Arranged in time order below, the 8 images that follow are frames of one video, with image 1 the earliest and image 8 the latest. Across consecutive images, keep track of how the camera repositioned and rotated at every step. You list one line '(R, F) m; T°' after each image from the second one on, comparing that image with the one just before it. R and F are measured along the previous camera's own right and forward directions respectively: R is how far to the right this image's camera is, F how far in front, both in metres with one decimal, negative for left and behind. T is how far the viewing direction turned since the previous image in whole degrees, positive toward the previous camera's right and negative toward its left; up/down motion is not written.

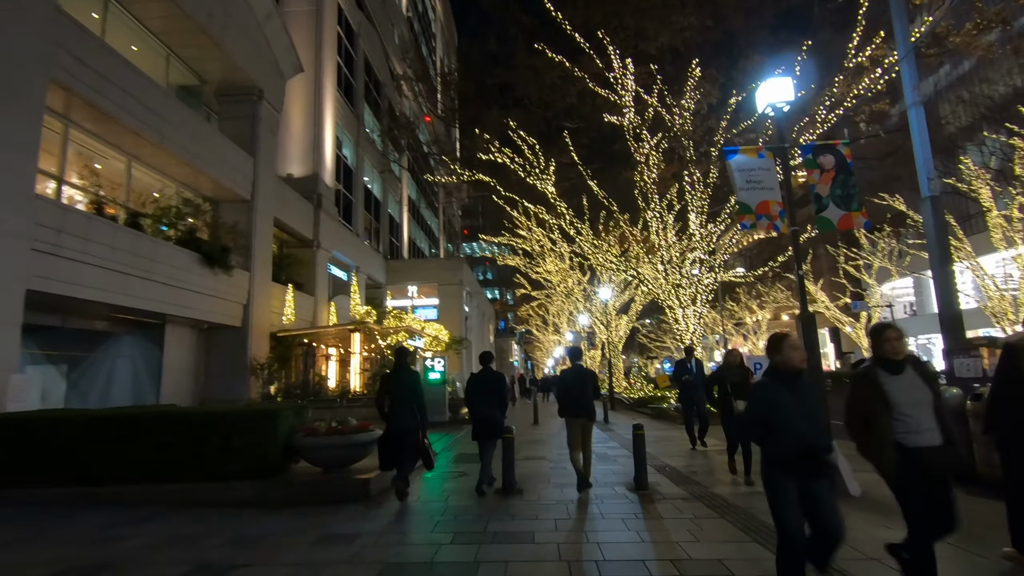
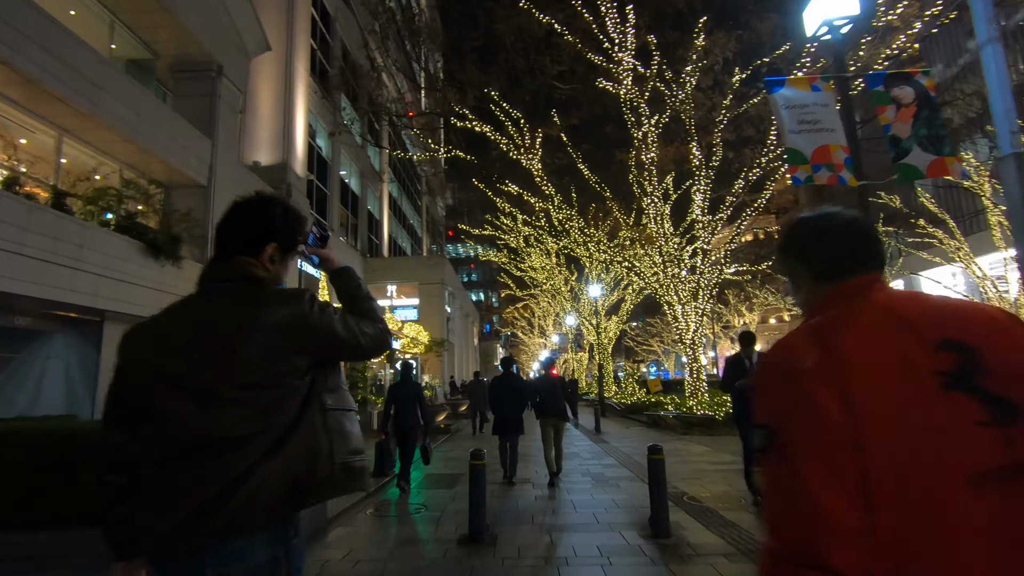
(+0.1, +1.6) m; +1°
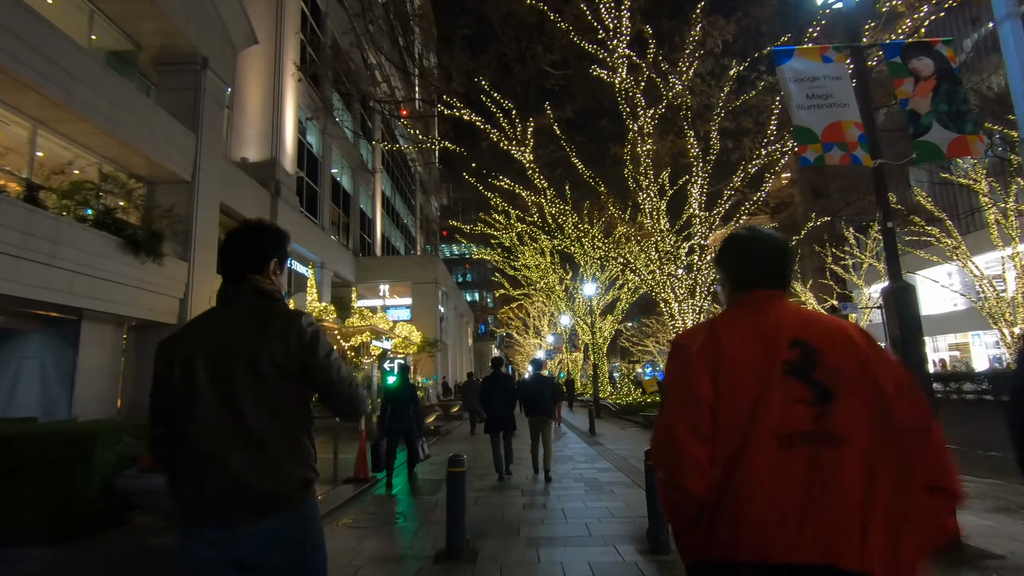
(+0.1, +0.4) m; 0°
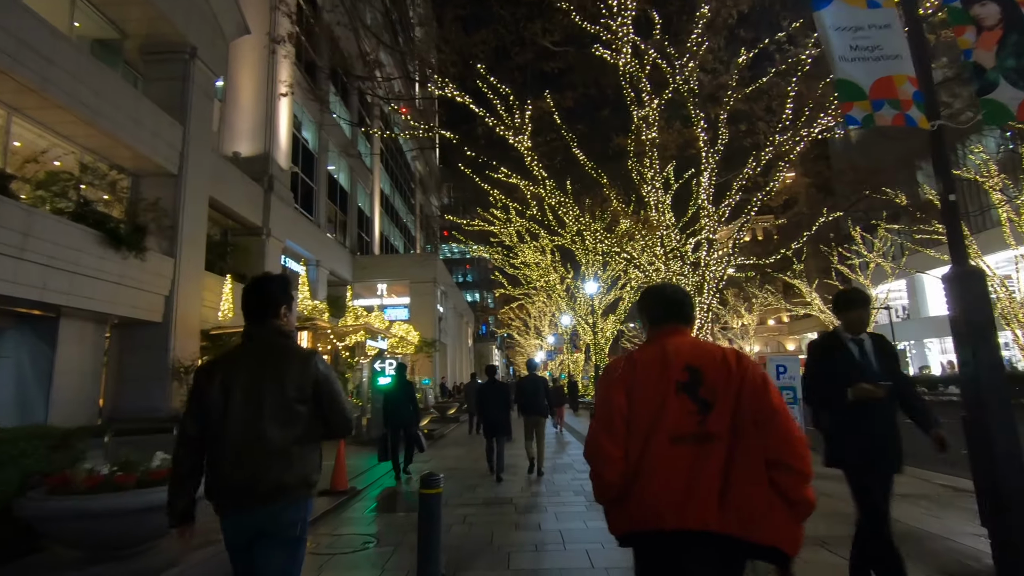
(+0.1, +0.6) m; 0°
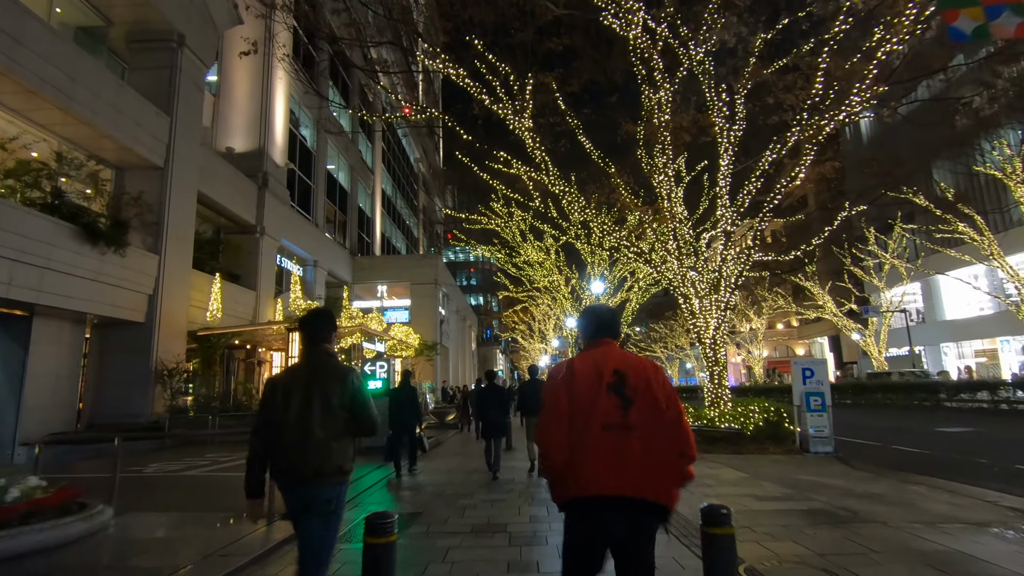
(+0.1, +0.9) m; 0°
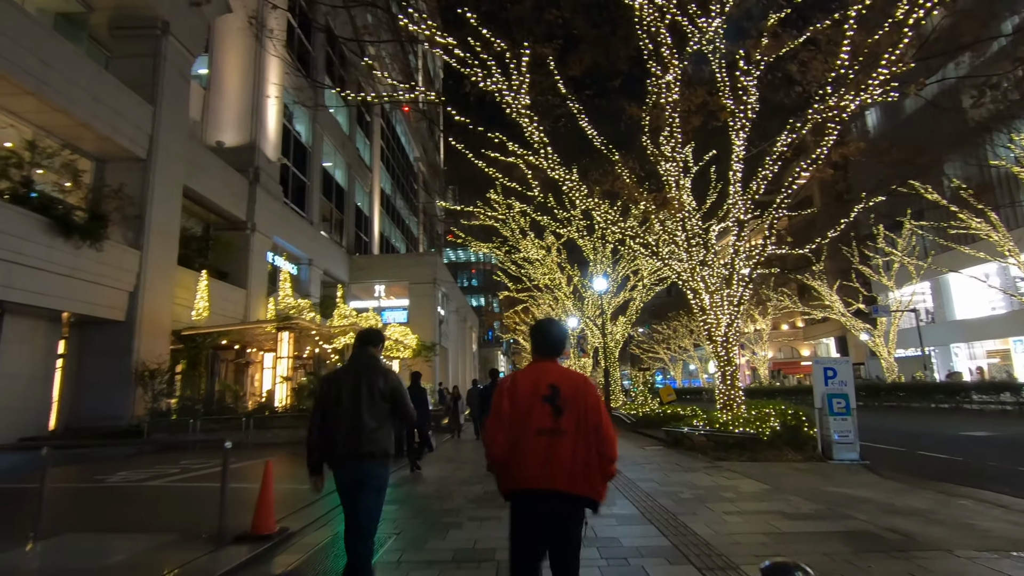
(+0.1, +0.7) m; 0°
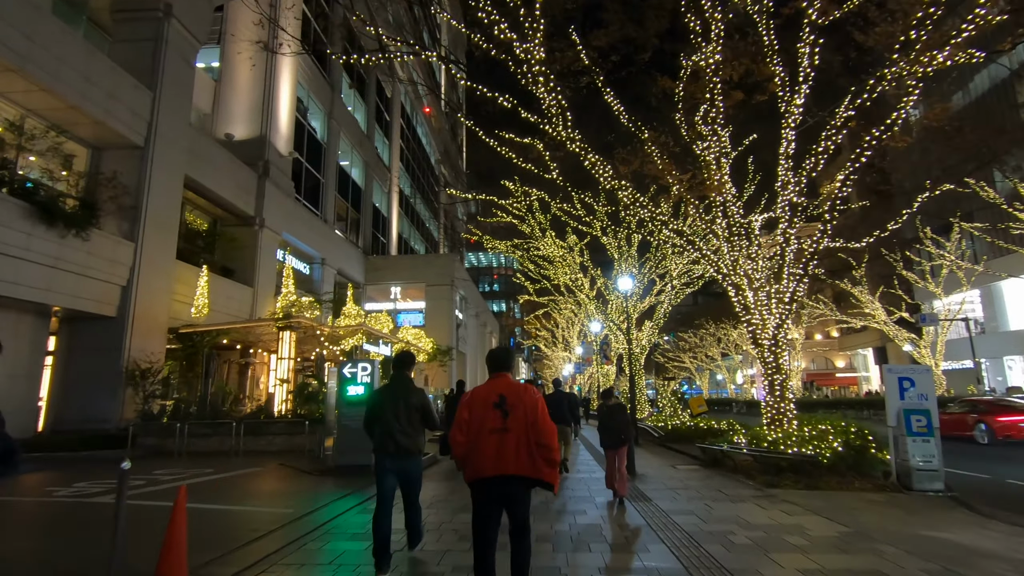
(+0.1, +1.2) m; -2°
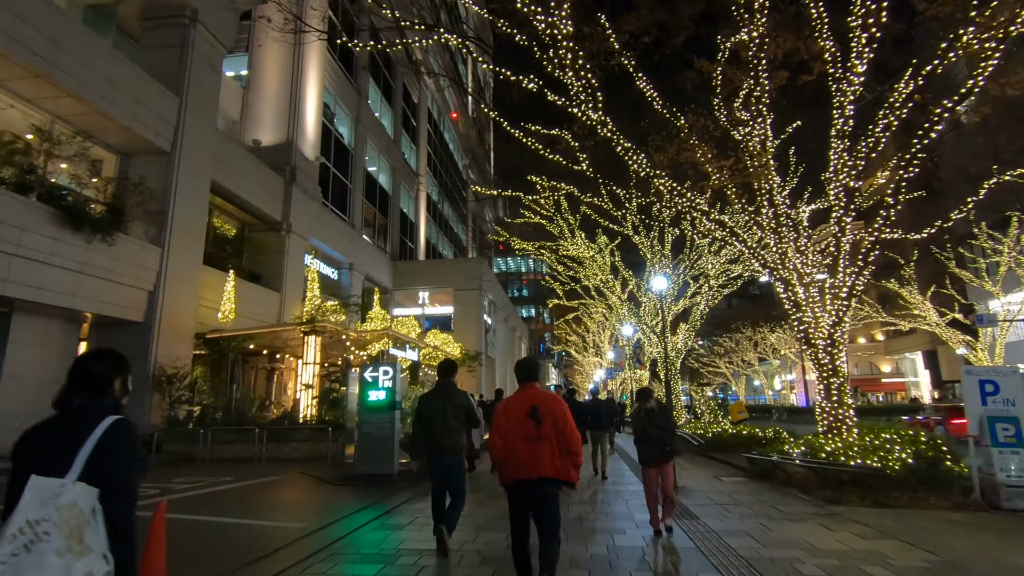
(0.0, +0.5) m; -3°
